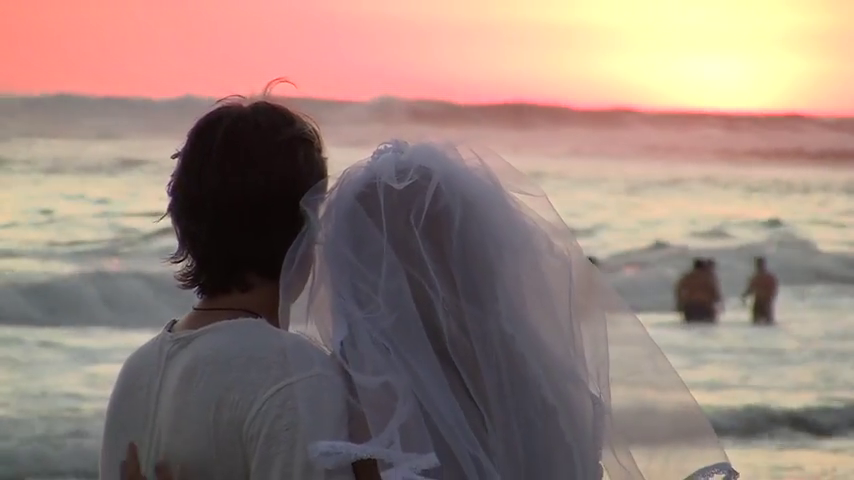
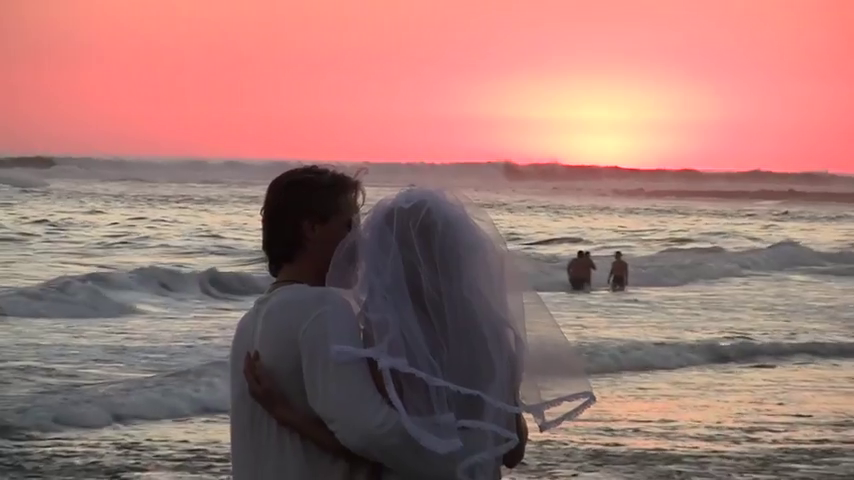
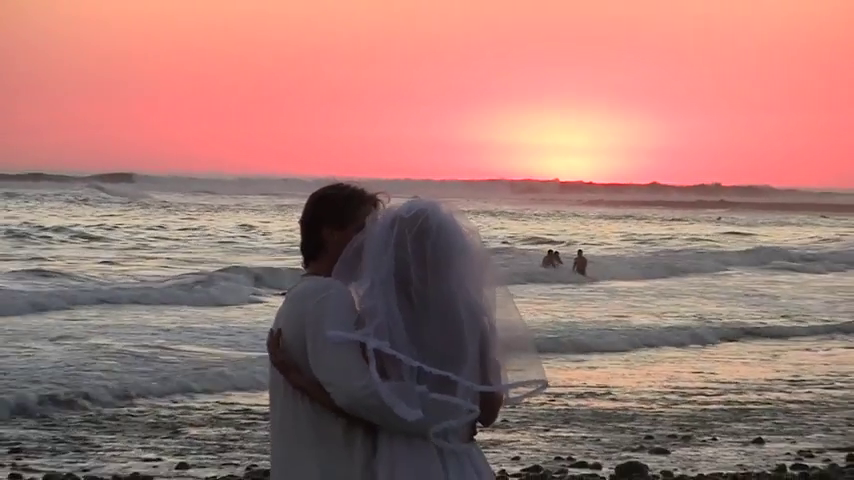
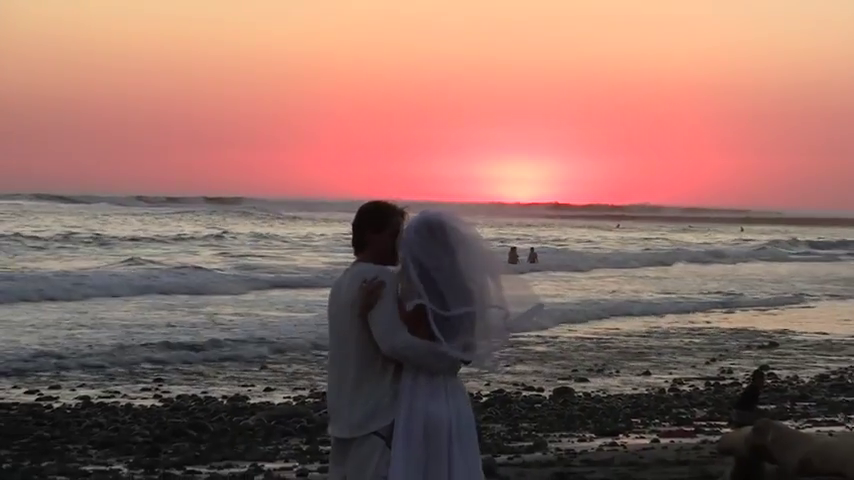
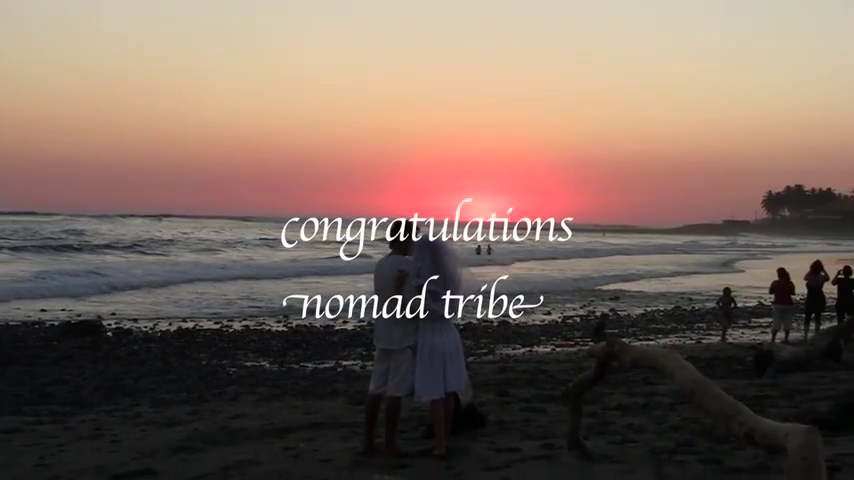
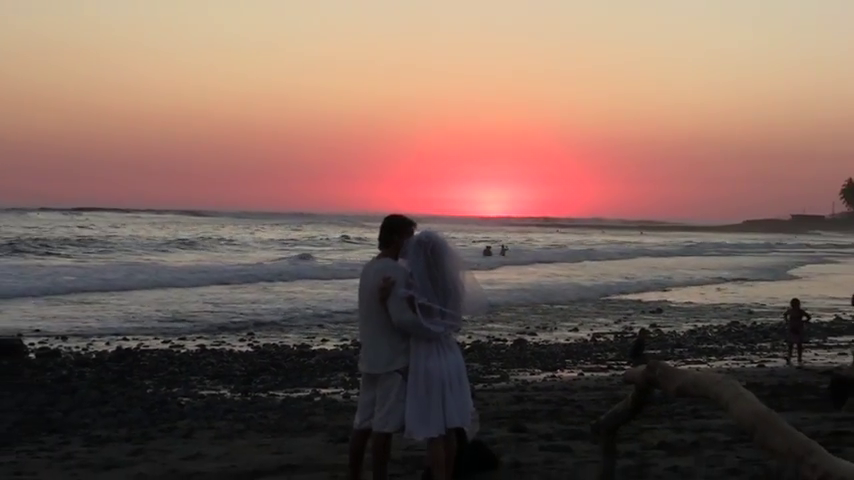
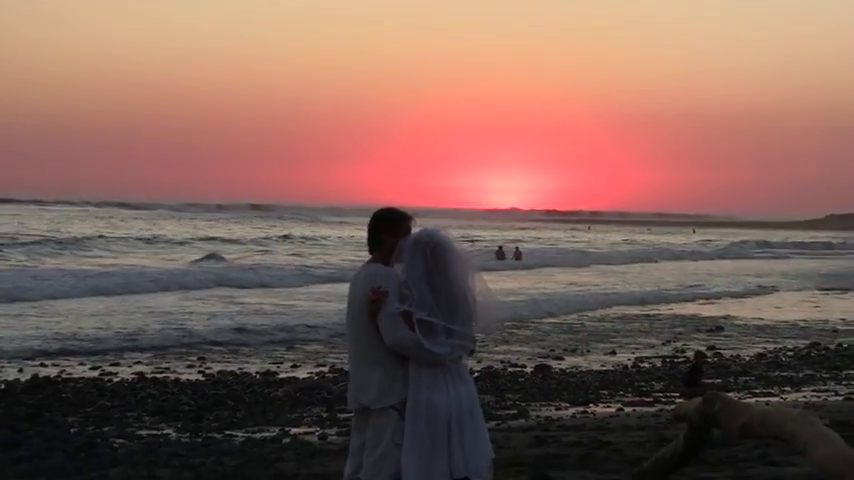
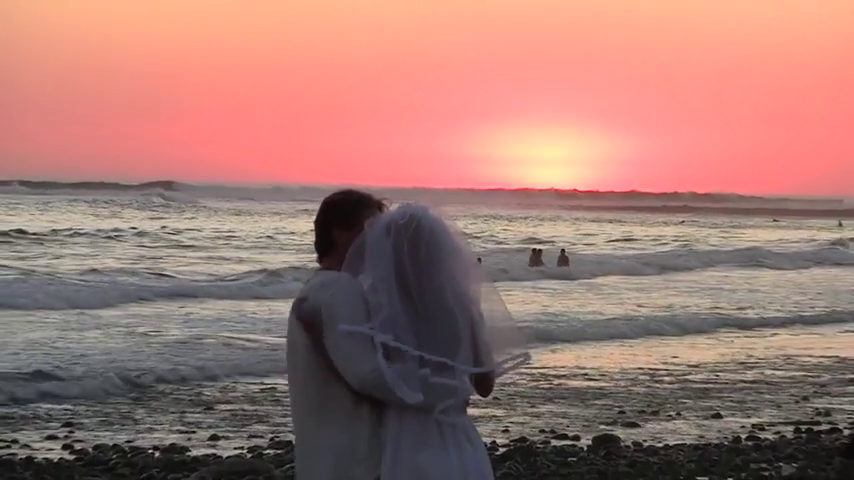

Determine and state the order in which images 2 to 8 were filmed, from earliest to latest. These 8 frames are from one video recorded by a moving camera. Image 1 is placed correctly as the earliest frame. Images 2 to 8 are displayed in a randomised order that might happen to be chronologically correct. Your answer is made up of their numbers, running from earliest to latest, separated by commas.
2, 3, 8, 4, 7, 6, 5
